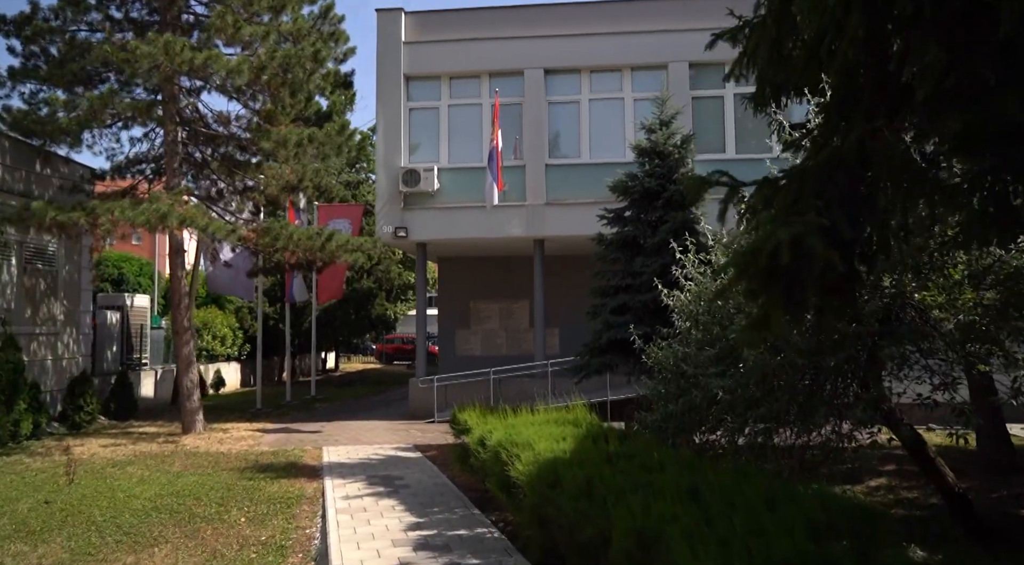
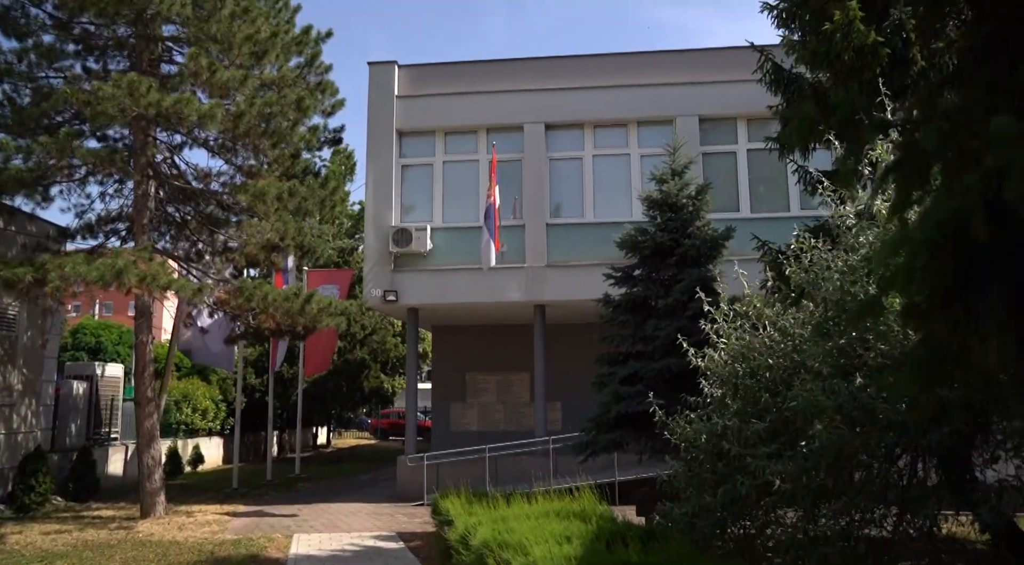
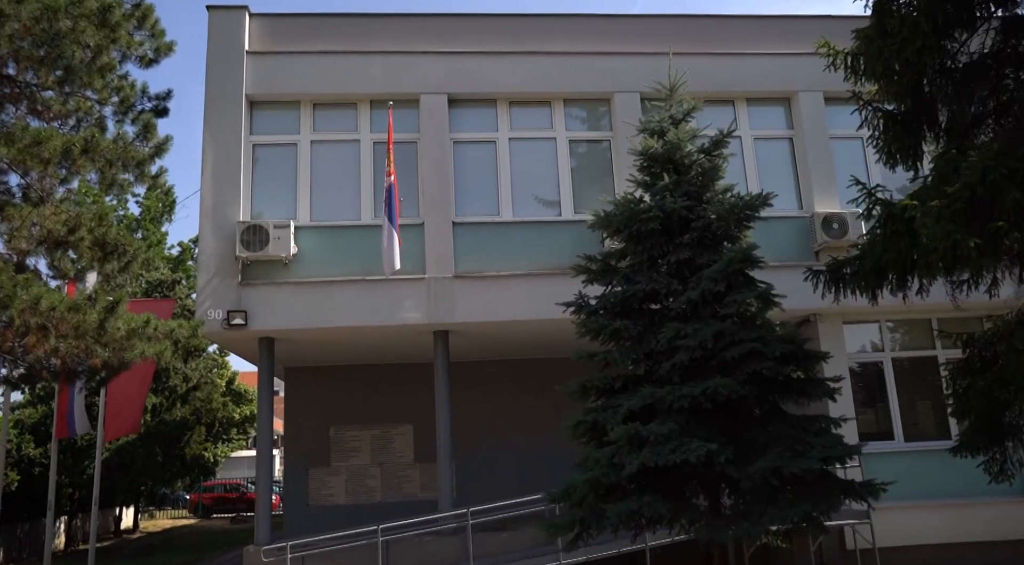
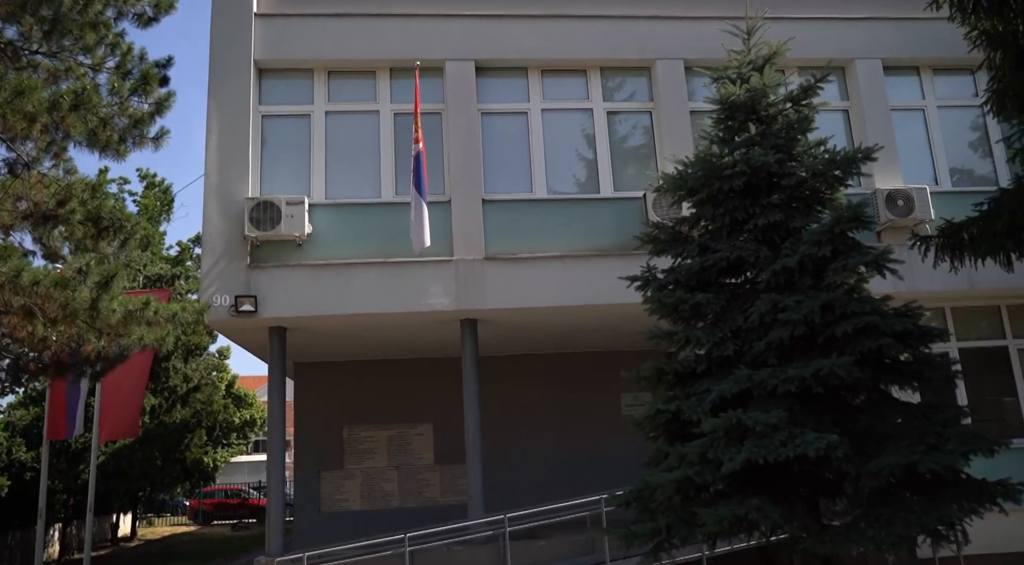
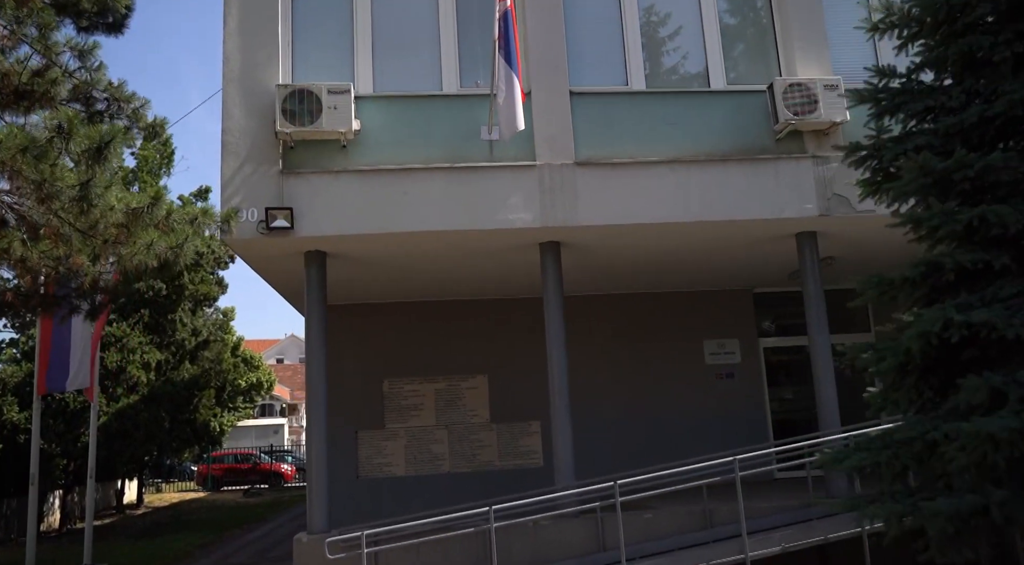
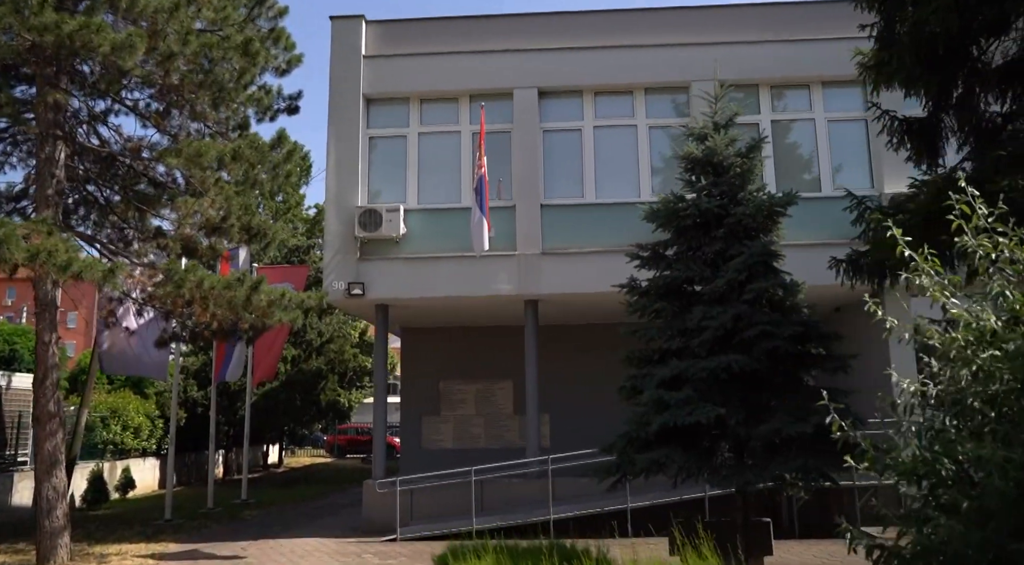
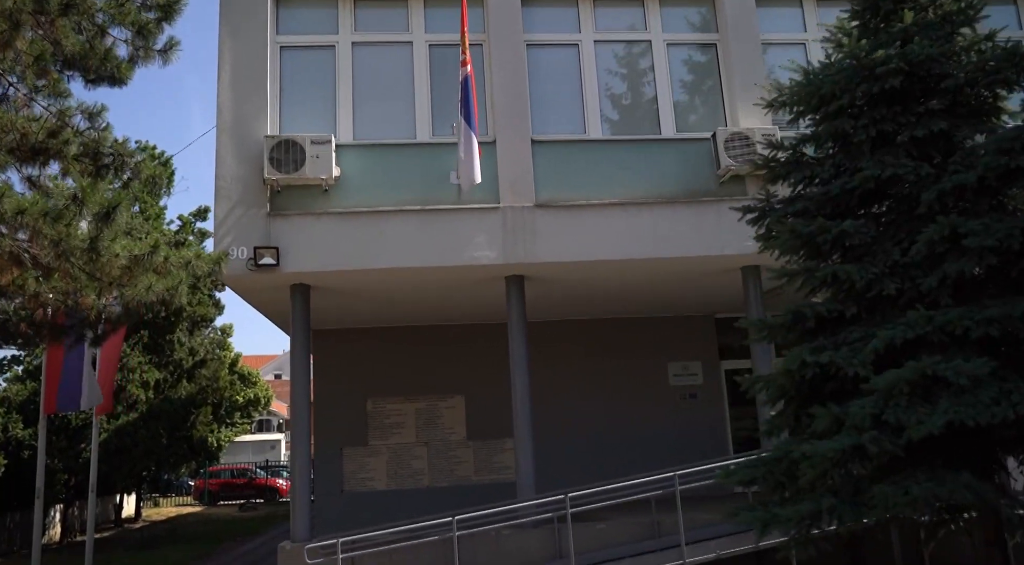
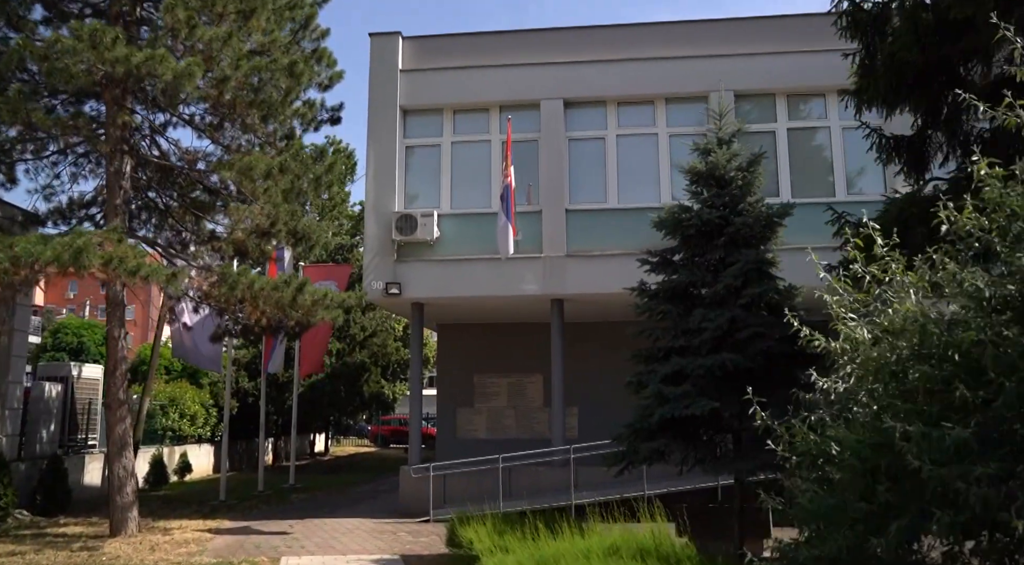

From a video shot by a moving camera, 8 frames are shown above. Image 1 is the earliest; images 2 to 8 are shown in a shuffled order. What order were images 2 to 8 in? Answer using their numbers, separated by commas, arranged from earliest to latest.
2, 8, 6, 3, 4, 7, 5
